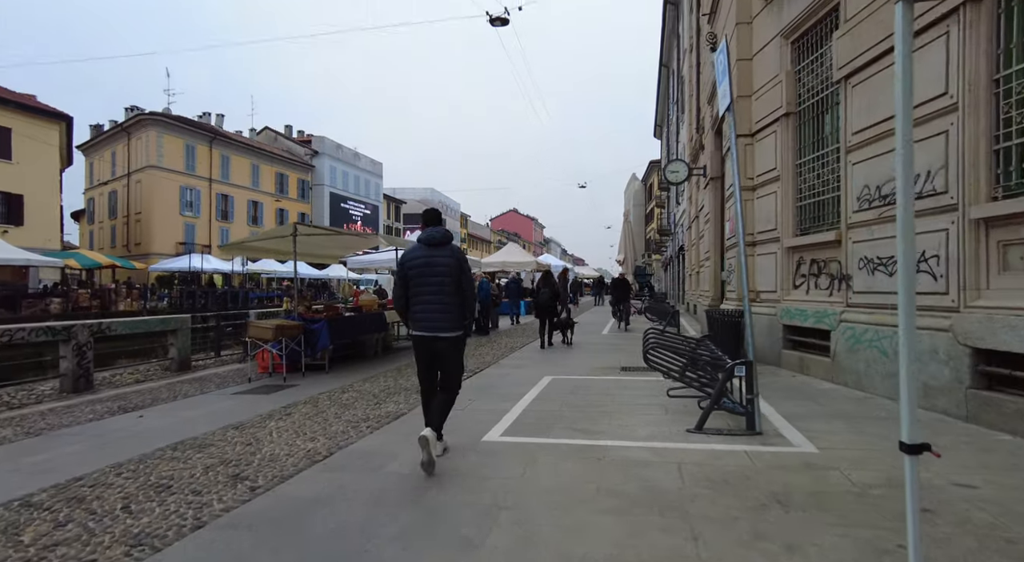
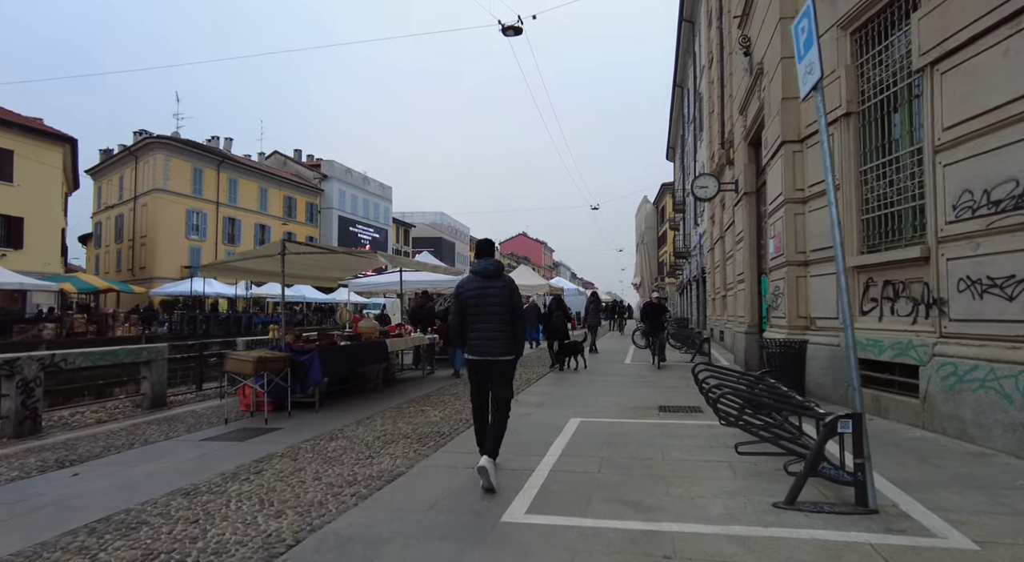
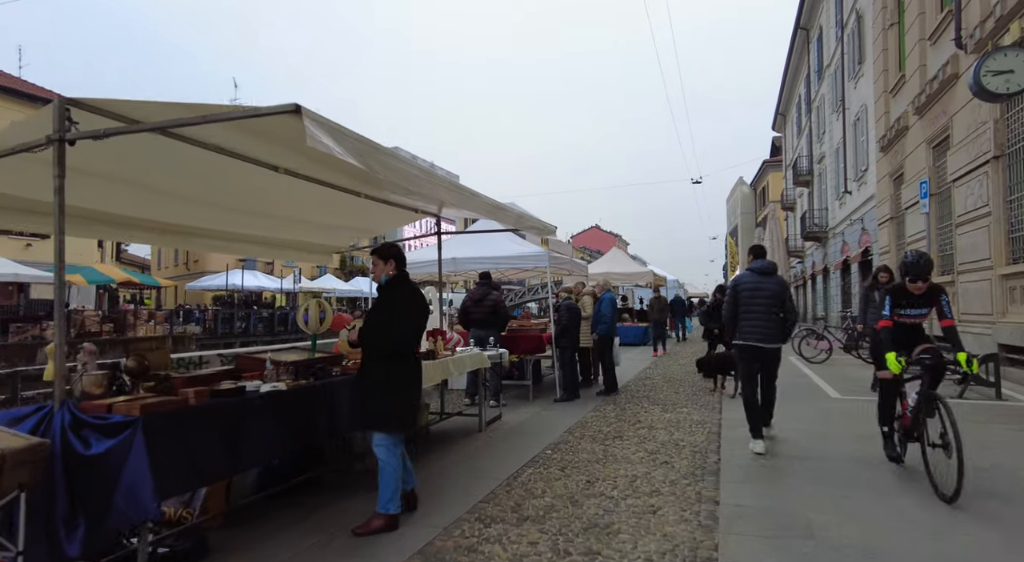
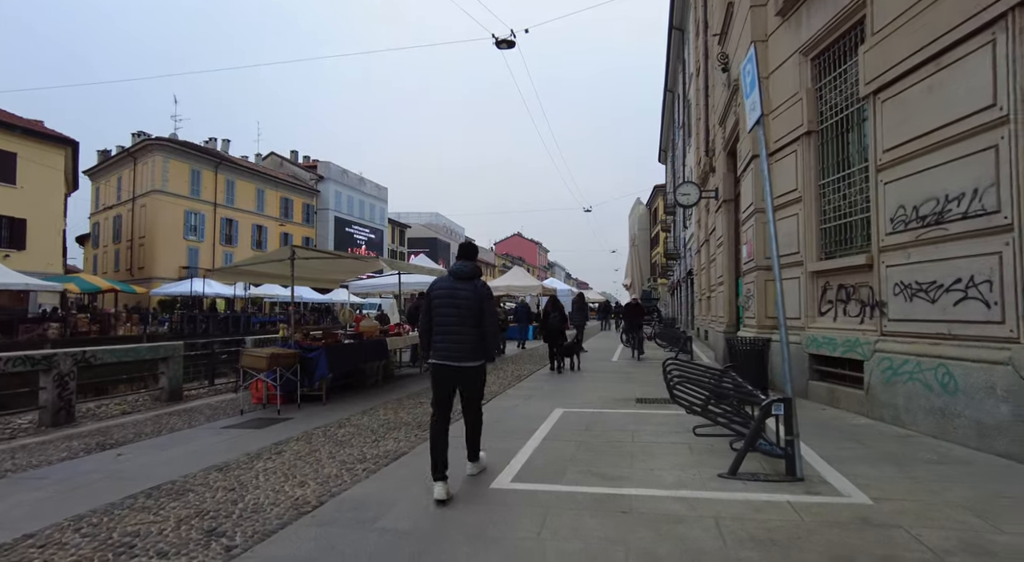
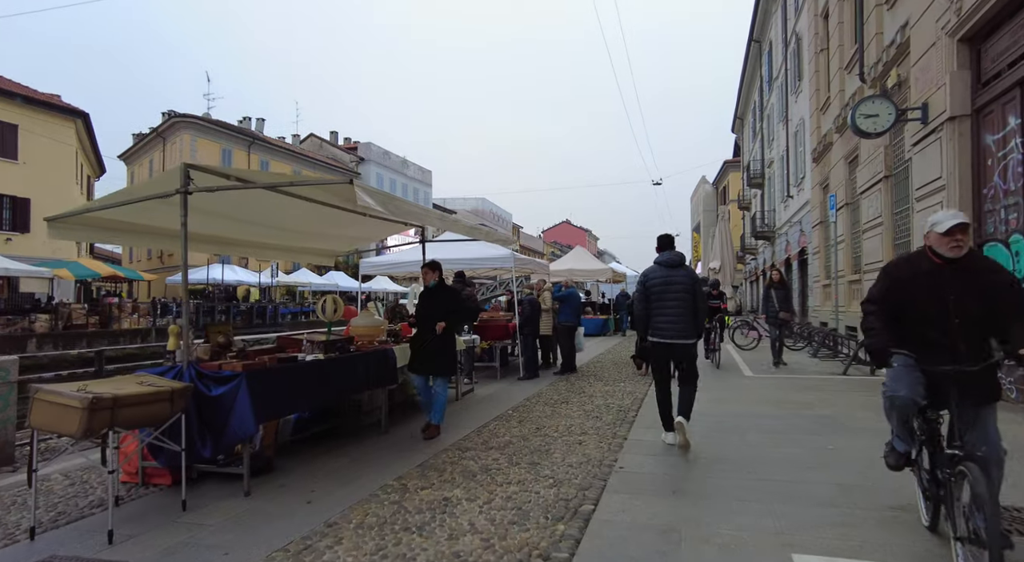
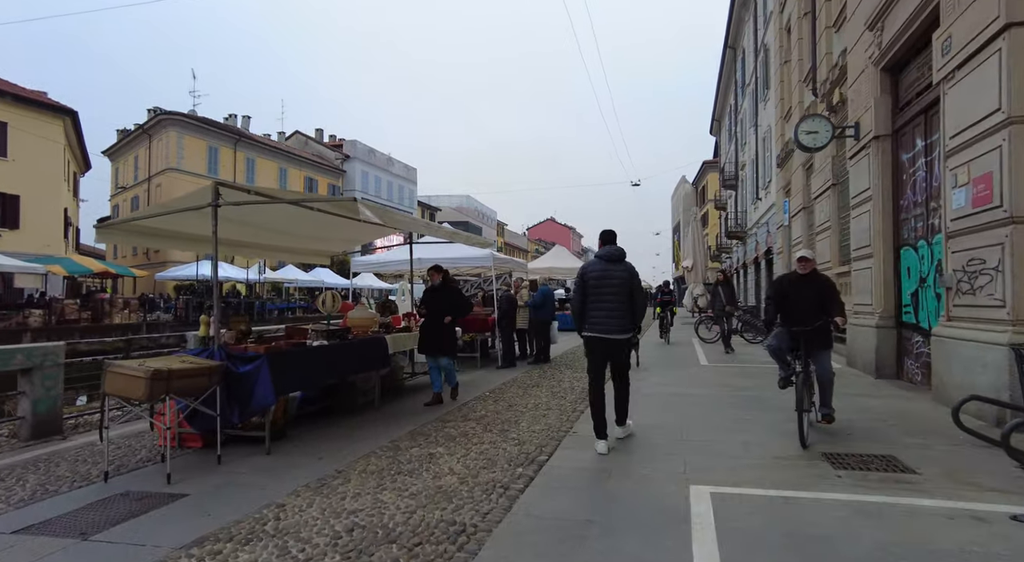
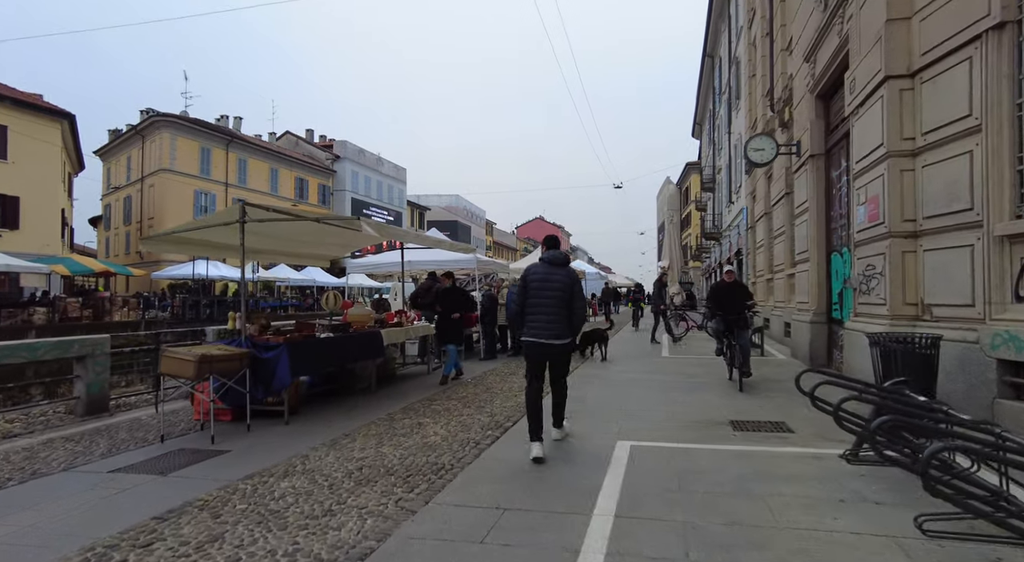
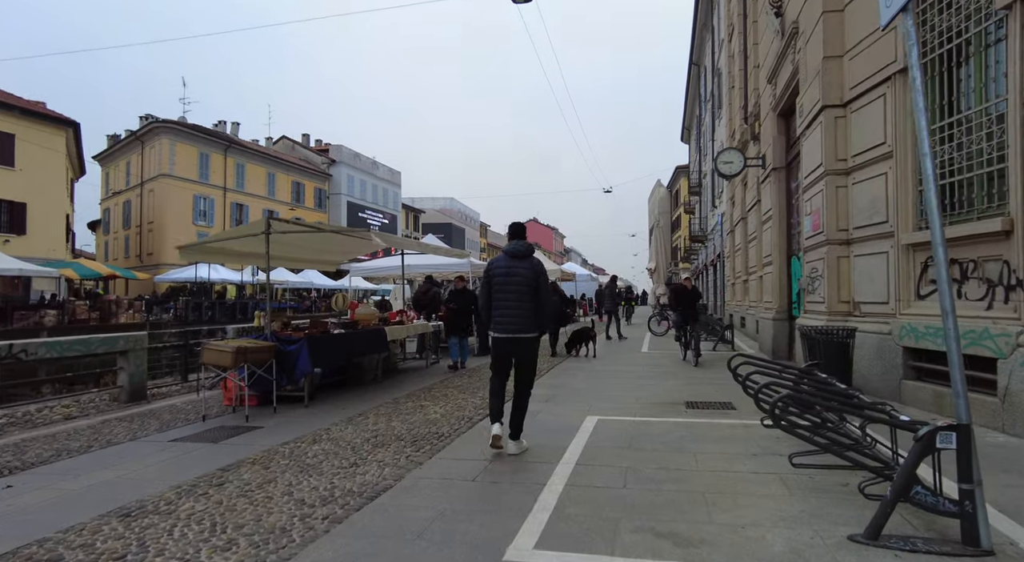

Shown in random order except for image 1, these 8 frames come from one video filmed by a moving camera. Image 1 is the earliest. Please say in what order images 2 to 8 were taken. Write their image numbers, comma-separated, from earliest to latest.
4, 2, 8, 7, 6, 5, 3
